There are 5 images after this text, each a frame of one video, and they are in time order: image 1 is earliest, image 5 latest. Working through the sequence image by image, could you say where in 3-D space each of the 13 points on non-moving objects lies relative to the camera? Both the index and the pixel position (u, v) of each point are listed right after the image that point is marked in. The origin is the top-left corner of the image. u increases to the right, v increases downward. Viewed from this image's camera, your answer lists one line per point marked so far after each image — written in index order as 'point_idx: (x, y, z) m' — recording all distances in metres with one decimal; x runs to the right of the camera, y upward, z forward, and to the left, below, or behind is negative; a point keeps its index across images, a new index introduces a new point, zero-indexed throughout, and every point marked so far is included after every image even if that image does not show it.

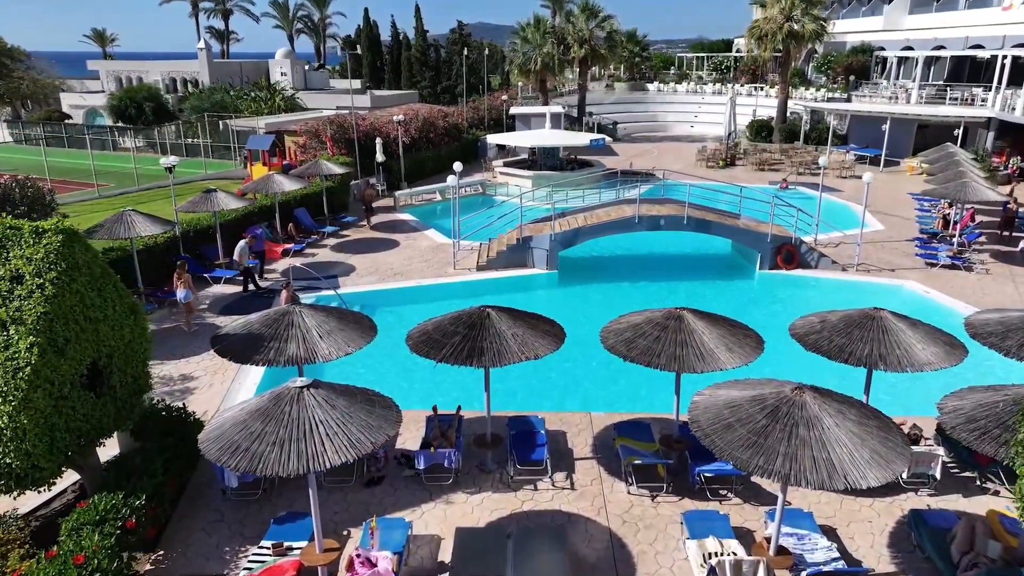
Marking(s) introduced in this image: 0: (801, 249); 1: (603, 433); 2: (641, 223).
0: (+7.8, +1.1, +18.2) m
1: (+1.3, -2.1, +9.9) m
2: (+3.5, +1.8, +18.2) m
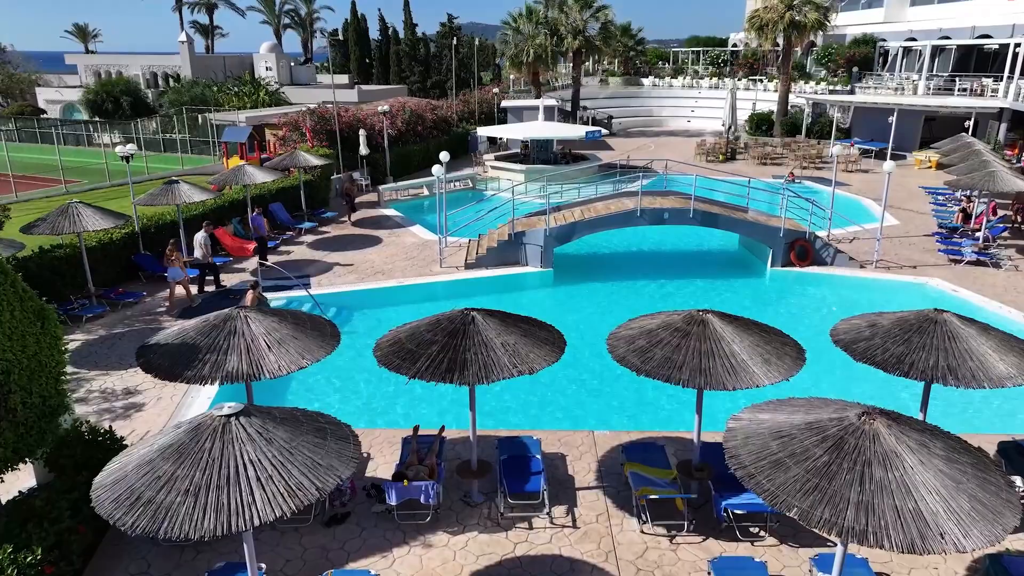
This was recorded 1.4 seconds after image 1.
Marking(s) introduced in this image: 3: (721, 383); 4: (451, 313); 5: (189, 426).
0: (+7.6, +1.1, +16.8) m
1: (+1.2, -2.1, +8.5) m
2: (+3.3, +1.8, +16.9) m
3: (+1.9, -0.9, +6.3) m
4: (-0.6, -0.3, +7.1) m
5: (-2.4, -1.0, +5.0) m
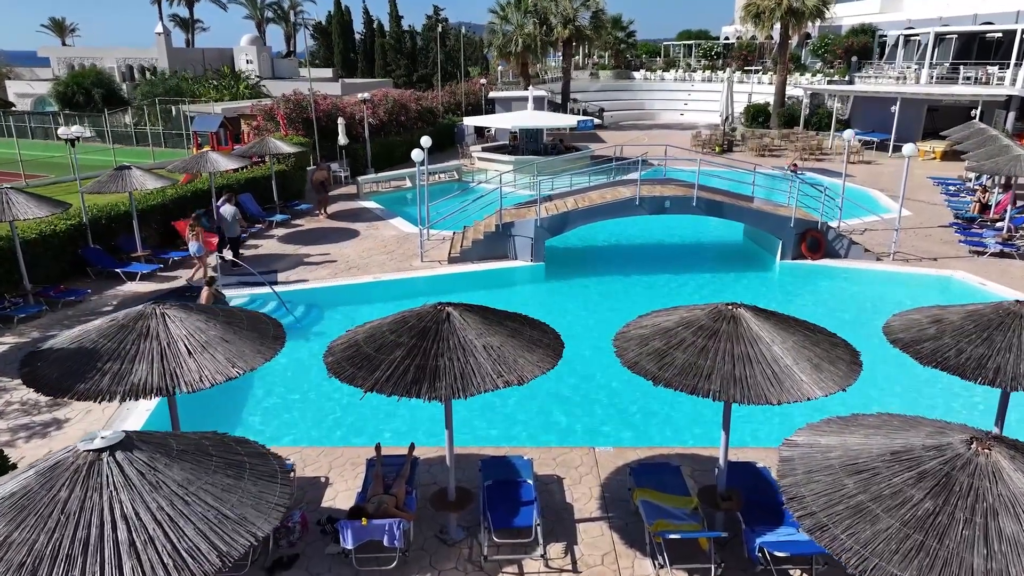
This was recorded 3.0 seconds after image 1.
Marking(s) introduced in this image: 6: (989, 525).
0: (+7.3, +1.2, +15.6) m
1: (+1.1, -2.0, +7.1) m
2: (+3.0, +1.9, +15.5) m
3: (+1.8, -0.8, +5.0) m
4: (-0.8, -0.2, +5.8) m
5: (-2.5, -0.9, +3.6) m
6: (+2.3, -1.1, +3.3) m
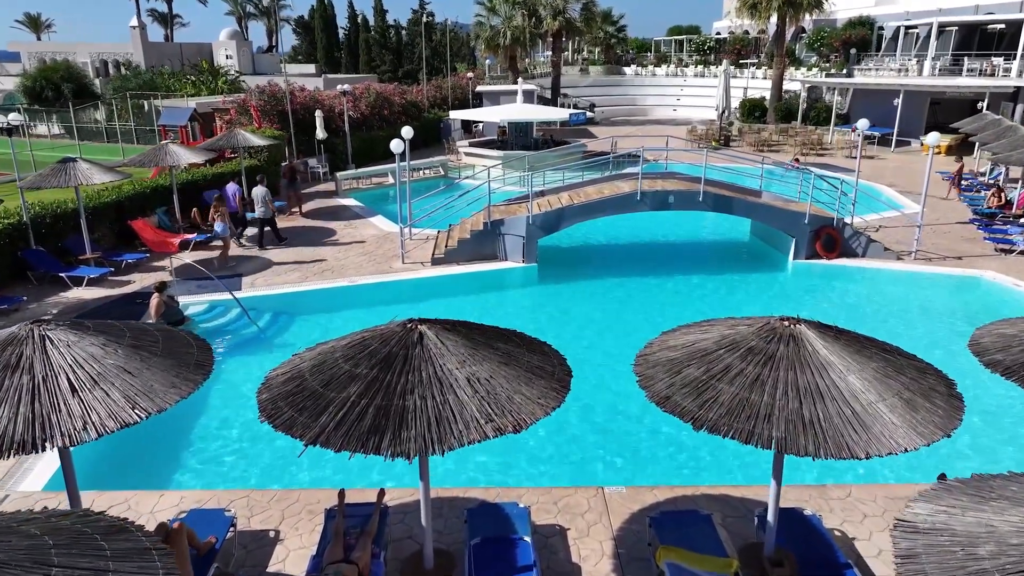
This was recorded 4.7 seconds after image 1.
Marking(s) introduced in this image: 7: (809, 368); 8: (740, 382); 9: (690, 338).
0: (+7.1, +1.2, +14.4) m
1: (+1.0, -2.1, +5.8) m
2: (+2.8, +1.8, +14.3) m
3: (+1.8, -0.9, +3.7) m
4: (-0.8, -0.3, +4.4) m
5: (-2.5, -1.0, +2.2) m
6: (+2.3, -1.2, +2.0) m
7: (+1.8, -0.5, +4.1) m
8: (+1.4, -0.6, +4.1) m
9: (+1.2, -0.3, +4.7) m
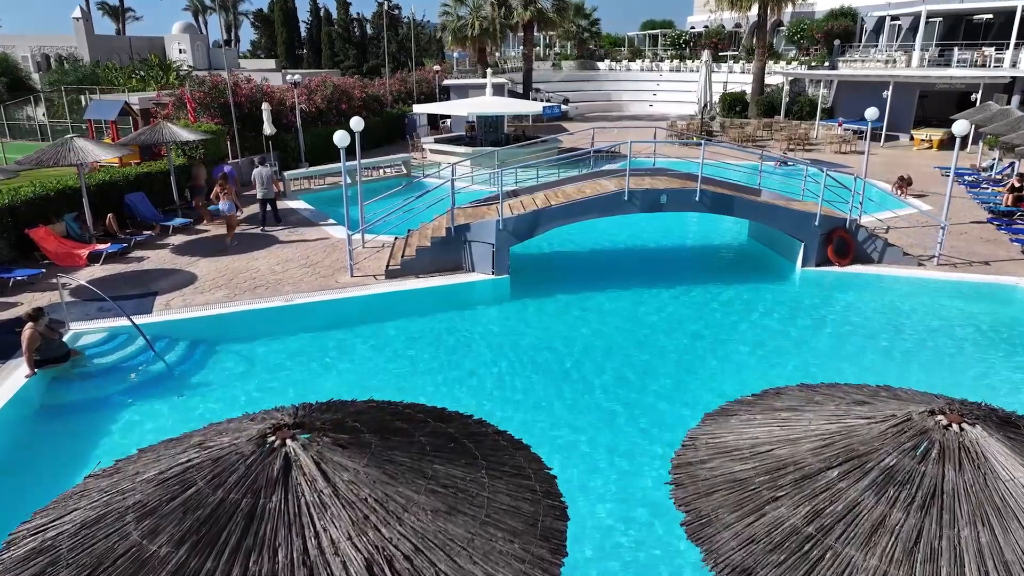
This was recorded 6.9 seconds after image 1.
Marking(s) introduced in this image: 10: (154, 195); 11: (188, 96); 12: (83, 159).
0: (+6.5, +1.0, +12.7) m
1: (+0.8, -2.3, +3.9) m
2: (+2.2, +1.6, +12.4) m
3: (+1.6, -1.1, +1.8) m
4: (-1.0, -0.6, +2.4) m
5: (-2.6, -1.3, +0.2) m
6: (+2.2, -1.5, +0.1) m
7: (+1.6, -0.7, +2.2) m
8: (+1.2, -0.8, +2.2) m
9: (+1.0, -0.6, +2.8) m
10: (-8.2, +2.2, +15.7) m
11: (-9.4, +5.6, +19.8) m
12: (-8.0, +2.4, +12.6) m
